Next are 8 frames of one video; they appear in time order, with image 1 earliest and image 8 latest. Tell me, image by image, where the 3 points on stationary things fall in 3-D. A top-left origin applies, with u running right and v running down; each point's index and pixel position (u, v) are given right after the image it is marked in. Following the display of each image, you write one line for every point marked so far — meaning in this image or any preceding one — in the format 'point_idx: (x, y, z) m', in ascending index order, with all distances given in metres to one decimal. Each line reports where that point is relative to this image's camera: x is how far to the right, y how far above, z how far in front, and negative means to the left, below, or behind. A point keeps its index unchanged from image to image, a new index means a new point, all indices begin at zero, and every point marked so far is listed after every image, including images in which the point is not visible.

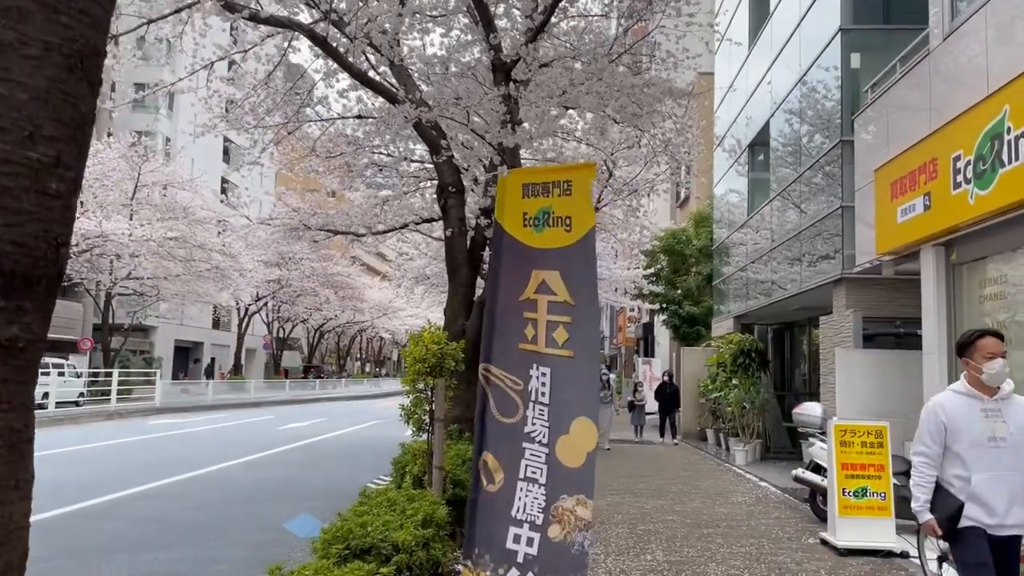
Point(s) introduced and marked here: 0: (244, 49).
0: (-3.5, +3.2, +10.5) m
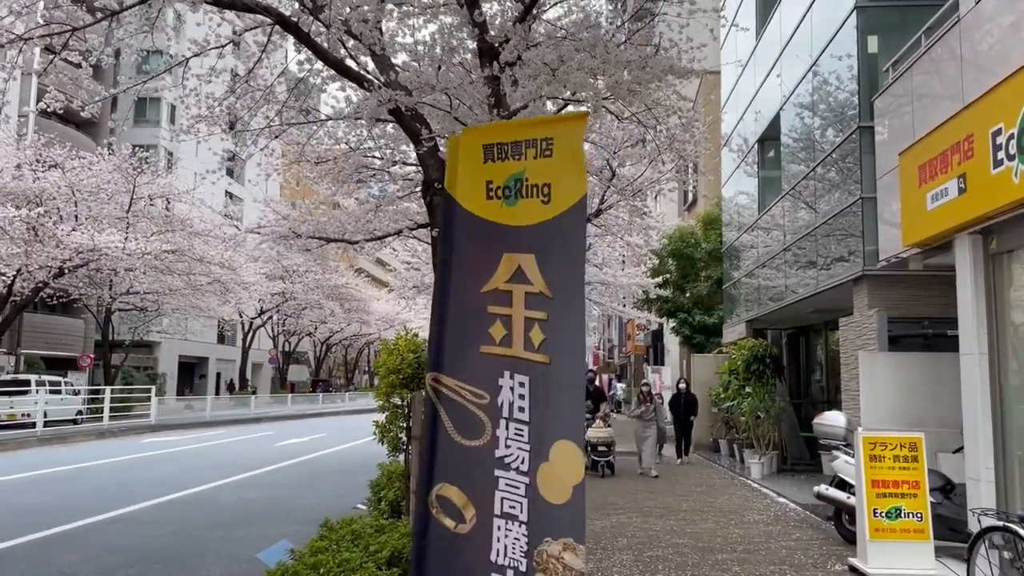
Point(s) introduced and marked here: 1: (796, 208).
0: (-3.6, +3.0, +9.9) m
1: (+4.4, +1.2, +12.4) m
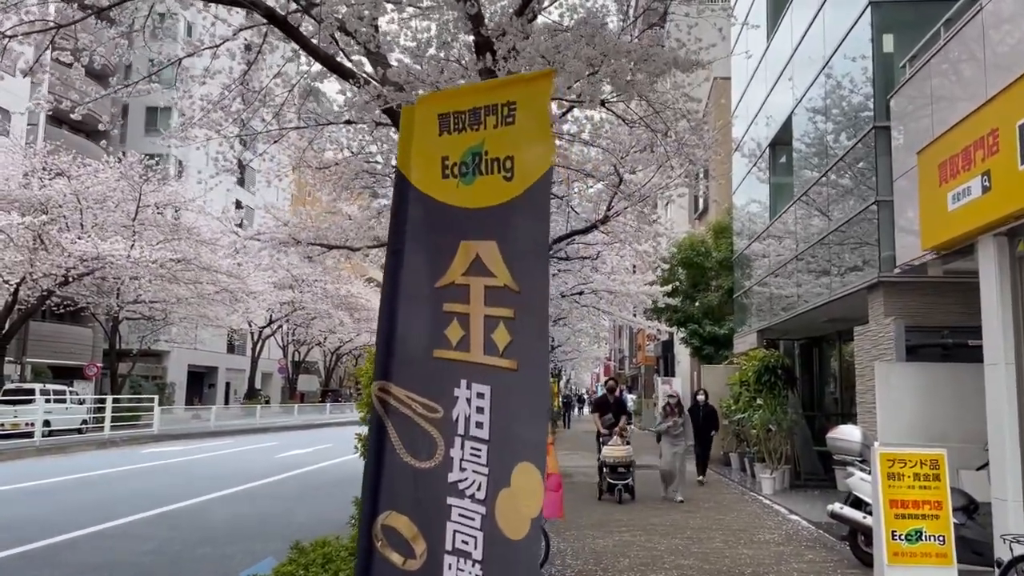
0: (-3.6, +3.0, +9.7) m
1: (+4.5, +1.1, +12.0) m
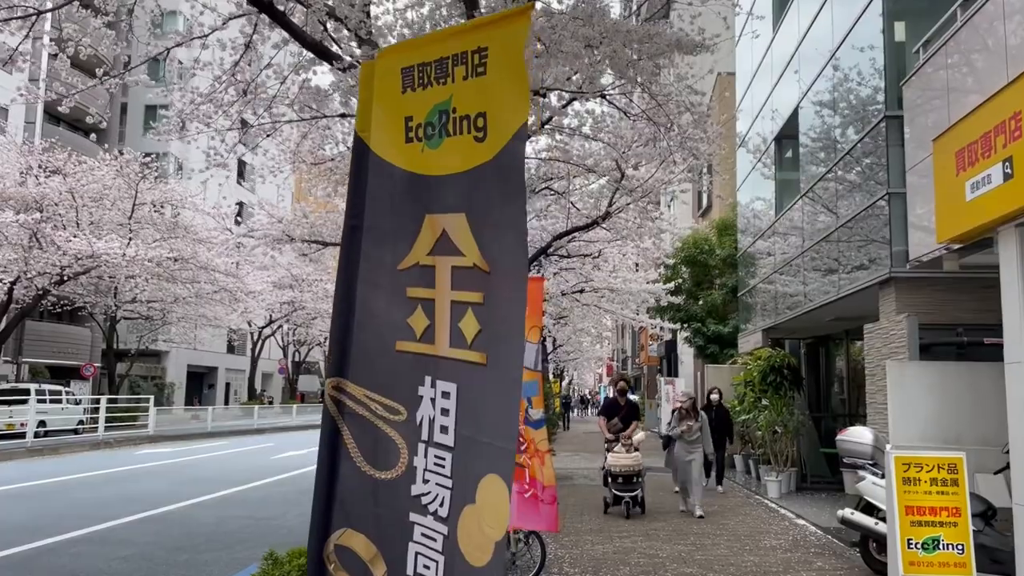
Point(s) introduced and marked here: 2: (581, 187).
0: (-3.6, +3.0, +9.4) m
1: (+4.4, +1.1, +11.7) m
2: (+1.2, +1.7, +13.5) m
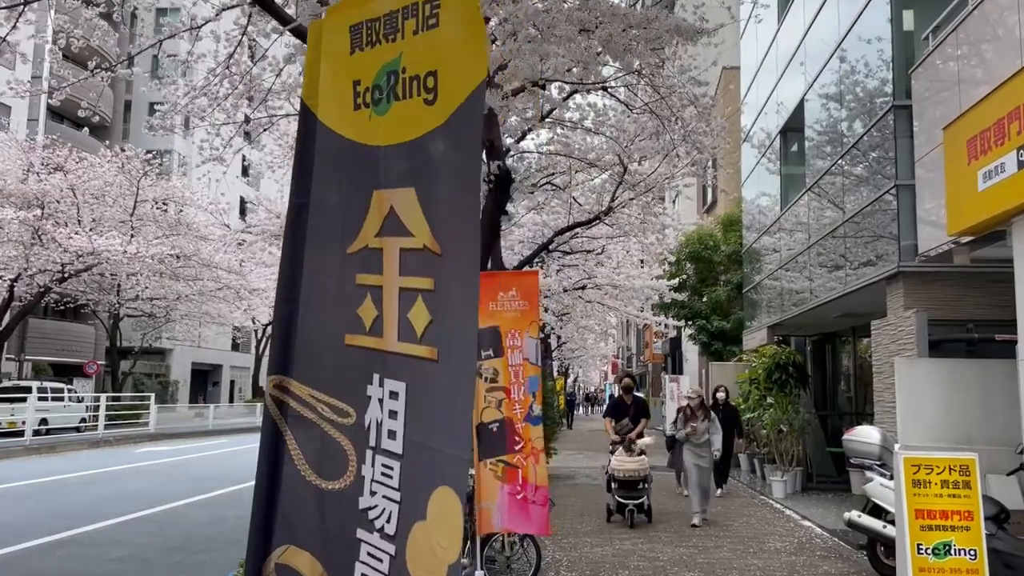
0: (-3.6, +3.0, +9.2) m
1: (+4.4, +1.2, +11.4) m
2: (+1.2, +1.8, +13.3) m
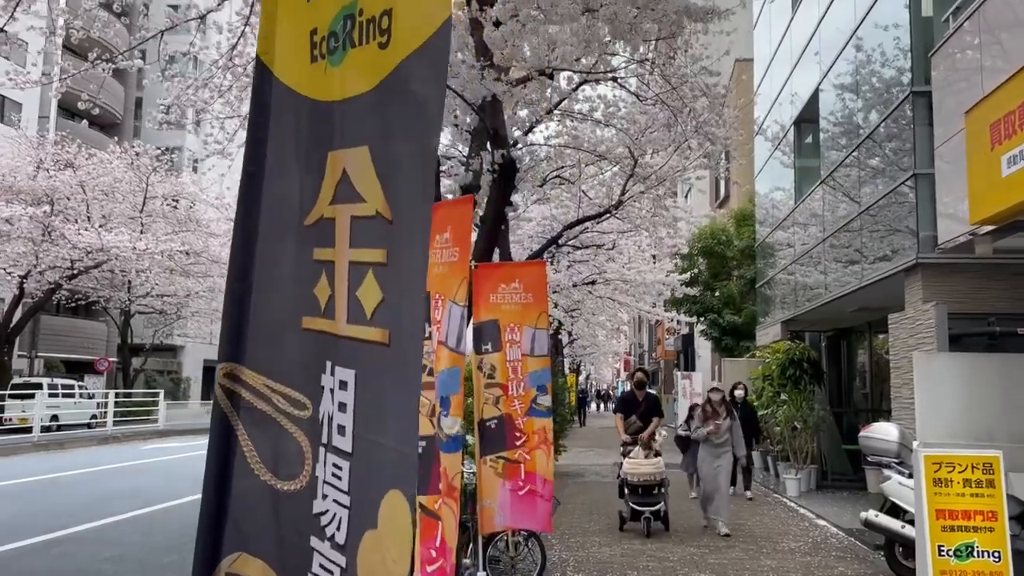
0: (-3.6, +3.1, +9.1) m
1: (+4.6, +1.3, +11.2) m
2: (+1.3, +1.9, +13.1) m
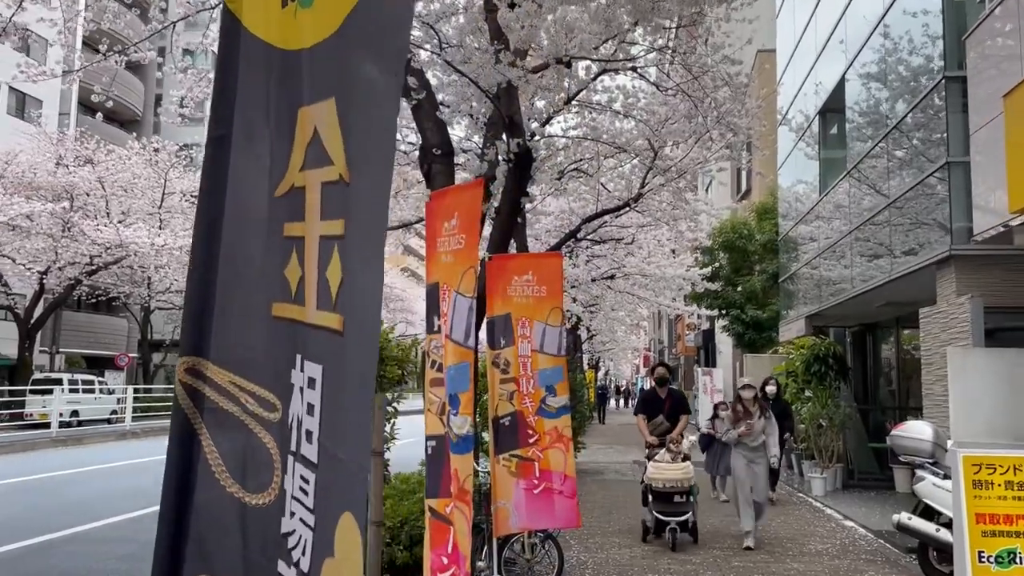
0: (-3.4, +3.2, +8.9) m
1: (+4.8, +1.3, +10.9) m
2: (+1.6, +2.0, +12.9) m
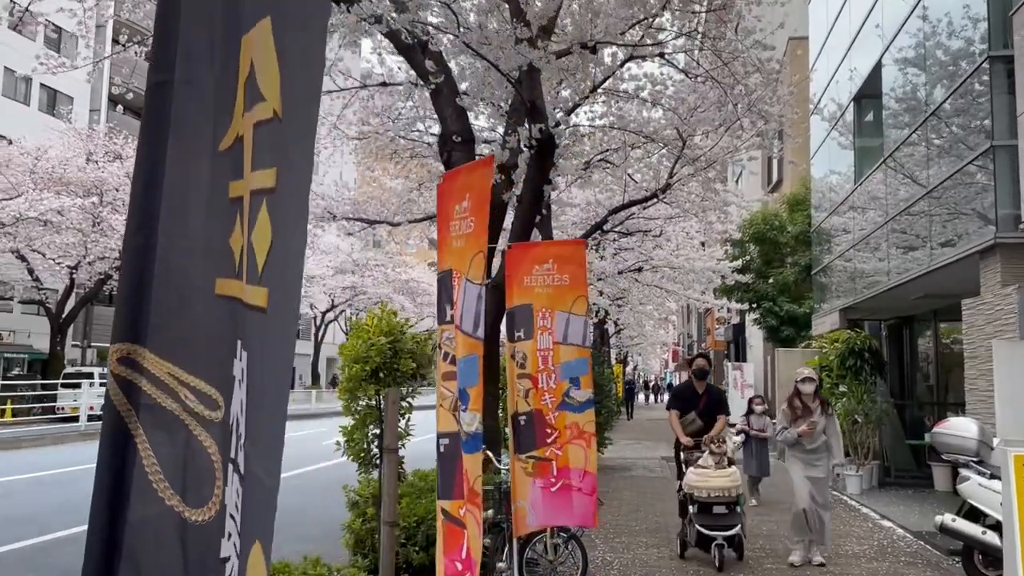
0: (-3.1, +3.2, +8.8) m
1: (+5.1, +1.4, +10.5) m
2: (+2.0, +2.1, +12.6) m
